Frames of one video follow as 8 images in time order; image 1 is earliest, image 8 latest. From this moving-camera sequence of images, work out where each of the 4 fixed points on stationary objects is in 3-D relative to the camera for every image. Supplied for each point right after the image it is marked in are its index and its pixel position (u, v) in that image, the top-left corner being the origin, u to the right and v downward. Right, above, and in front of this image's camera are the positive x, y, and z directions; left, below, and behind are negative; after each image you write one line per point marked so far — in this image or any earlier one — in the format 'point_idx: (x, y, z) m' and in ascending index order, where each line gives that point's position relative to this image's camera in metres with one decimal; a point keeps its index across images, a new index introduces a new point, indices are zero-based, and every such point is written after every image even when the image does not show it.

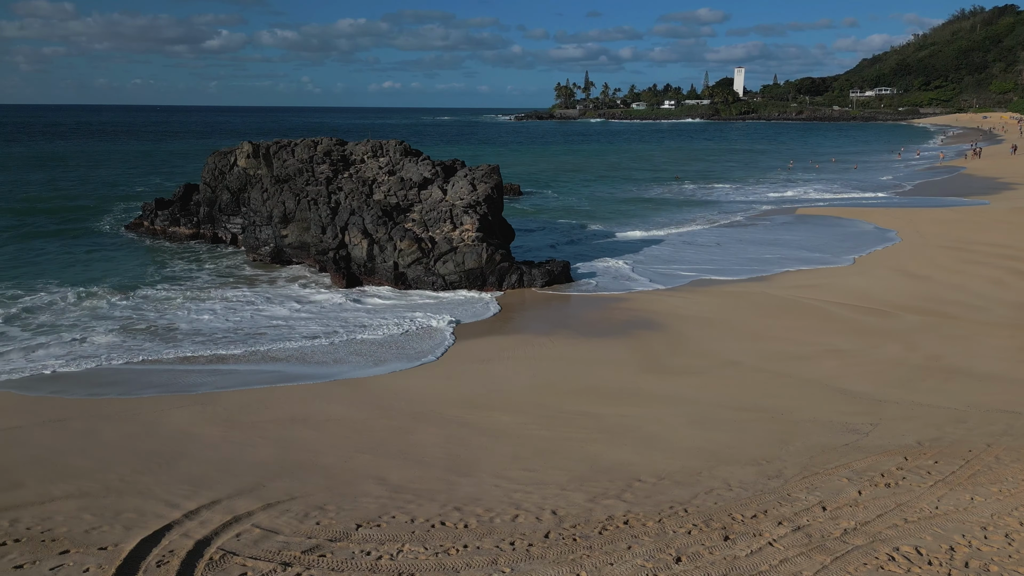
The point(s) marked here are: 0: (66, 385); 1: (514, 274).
0: (-5.7, -1.3, +10.2) m
1: (0.0, +0.3, +16.8) m
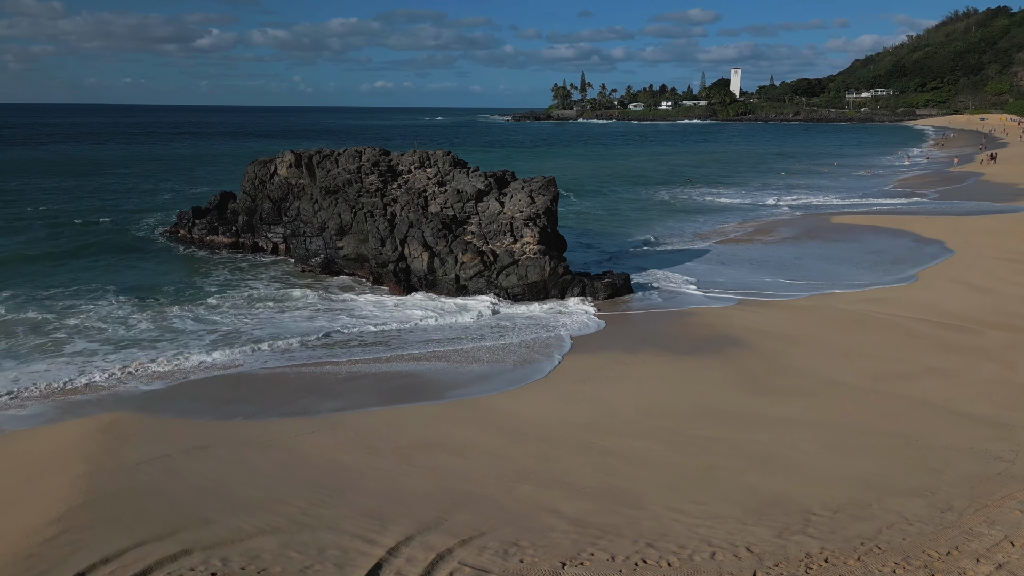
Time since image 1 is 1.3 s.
0: (-4.2, -1.6, +10.2) m
1: (+1.5, 0.0, +16.9) m
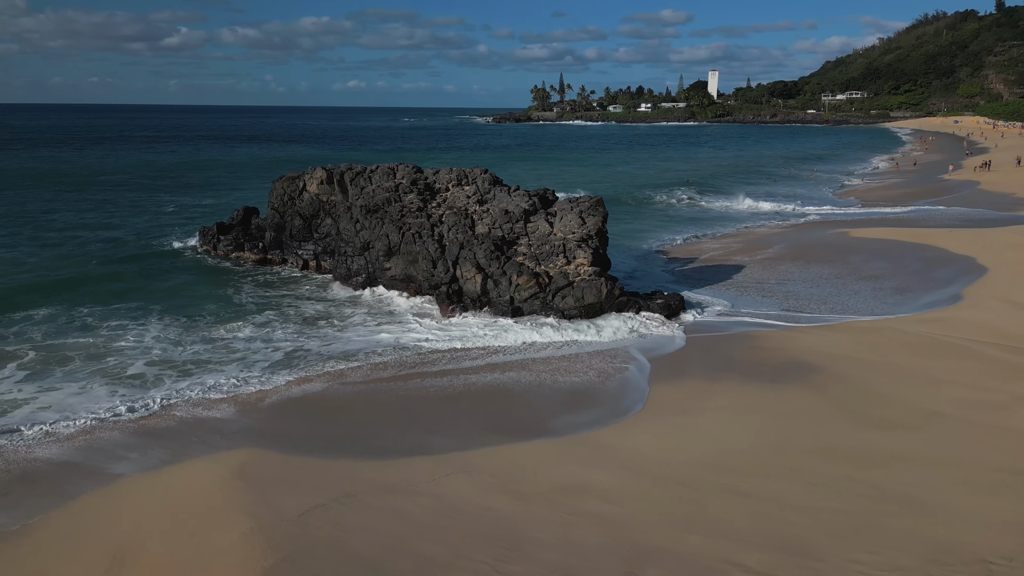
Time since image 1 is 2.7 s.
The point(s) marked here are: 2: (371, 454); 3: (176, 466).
0: (-2.7, -2.2, +10.2) m
1: (+2.8, -0.5, +17.0) m
2: (-1.8, -2.2, +9.7) m
3: (-4.2, -2.3, +9.4) m
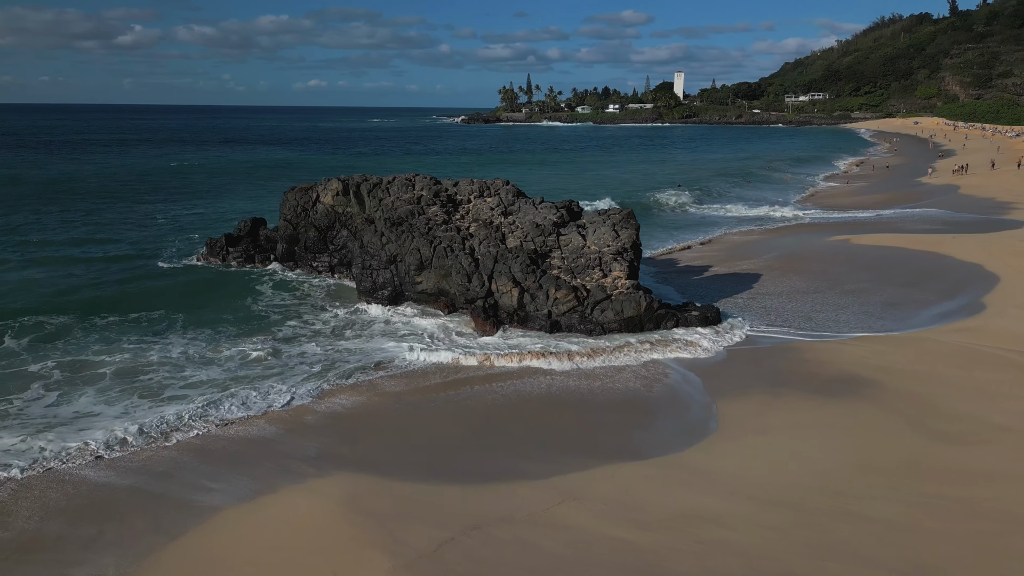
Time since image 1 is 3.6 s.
0: (-1.5, -2.5, +10.1) m
1: (+3.7, -0.8, +17.1) m
2: (-0.5, -2.5, +9.7) m
3: (-3.0, -2.6, +9.3) m
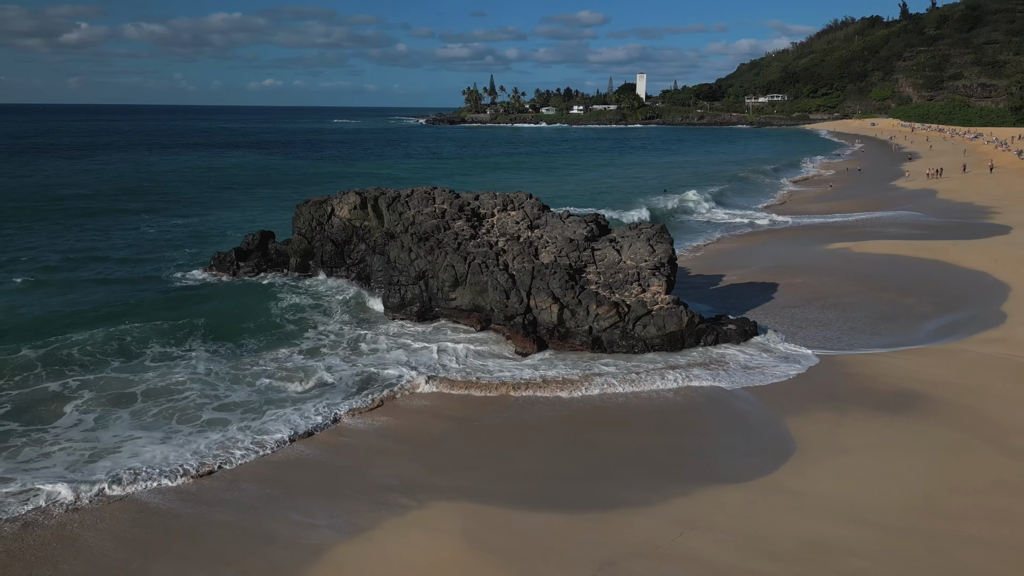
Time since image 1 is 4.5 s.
0: (-0.2, -2.9, +10.1) m
1: (+4.7, -1.1, +17.4) m
2: (+0.8, -2.9, +9.7) m
3: (-1.6, -3.1, +9.2) m
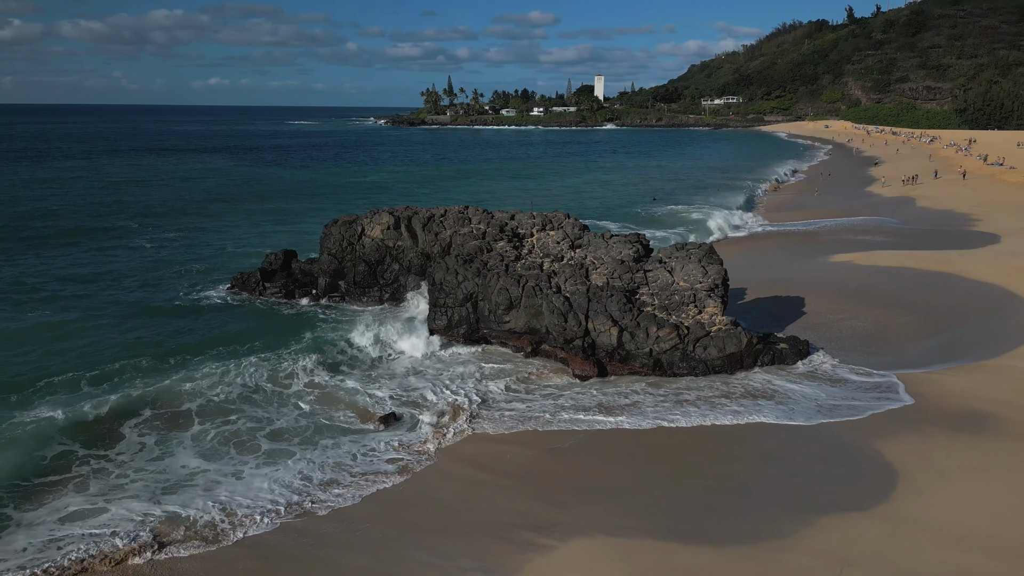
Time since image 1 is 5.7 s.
0: (+1.8, -3.5, +10.2) m
1: (+6.2, -1.6, +17.8) m
2: (+2.8, -3.5, +10.0) m
3: (+0.4, -3.6, +9.3) m
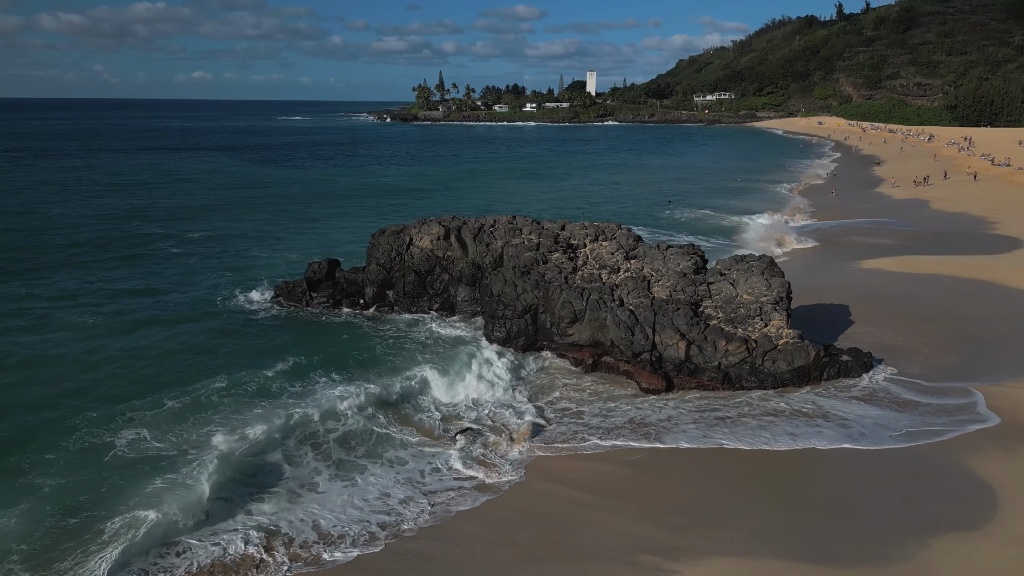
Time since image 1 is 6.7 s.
0: (+3.5, -3.9, +10.4) m
1: (+7.9, -2.0, +18.0) m
2: (+4.5, -3.9, +10.1) m
3: (+2.2, -4.0, +9.4) m
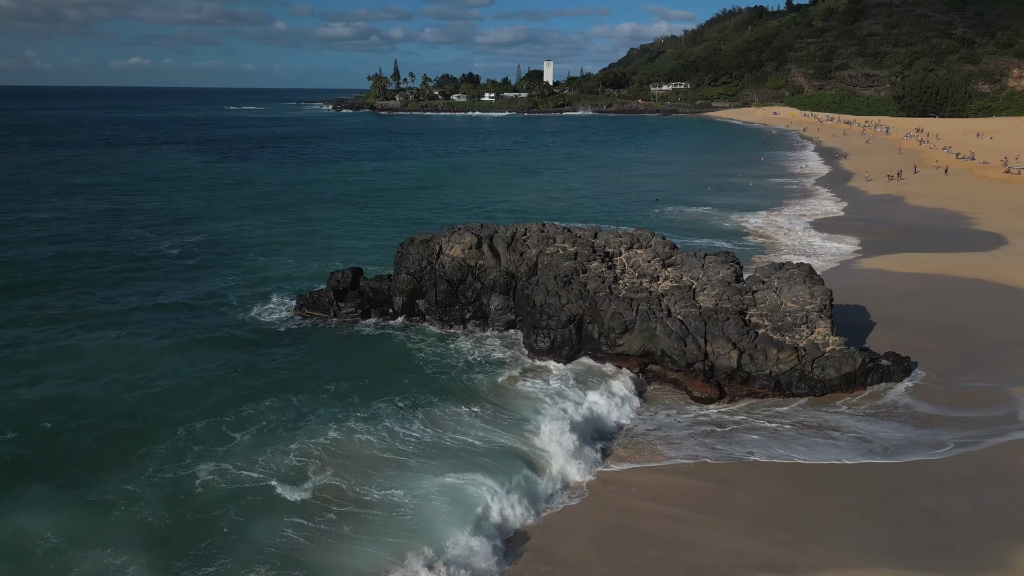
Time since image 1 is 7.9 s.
0: (+5.4, -4.2, +10.9) m
1: (+9.3, -2.2, +18.6) m
2: (+6.4, -4.2, +10.6) m
3: (+4.1, -4.4, +9.8) m
